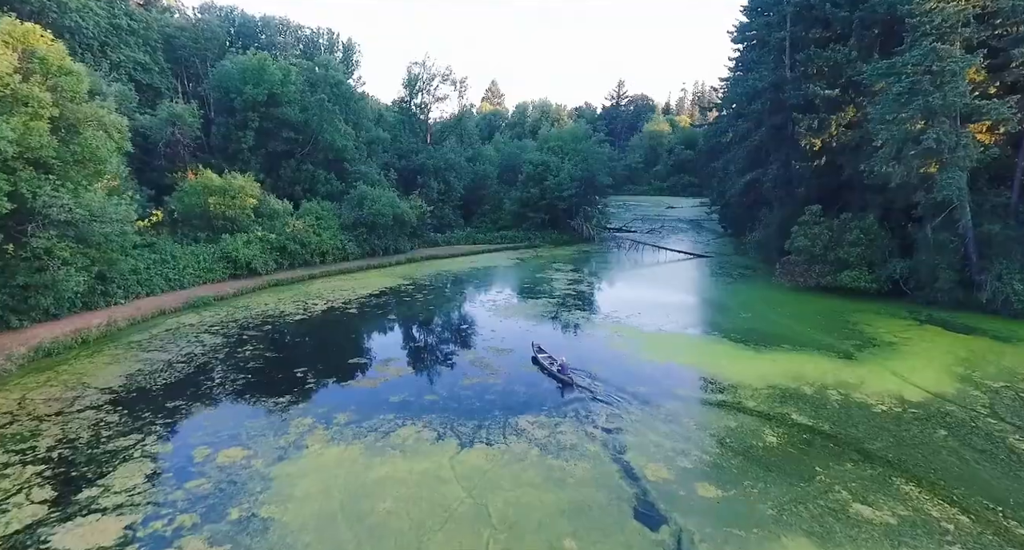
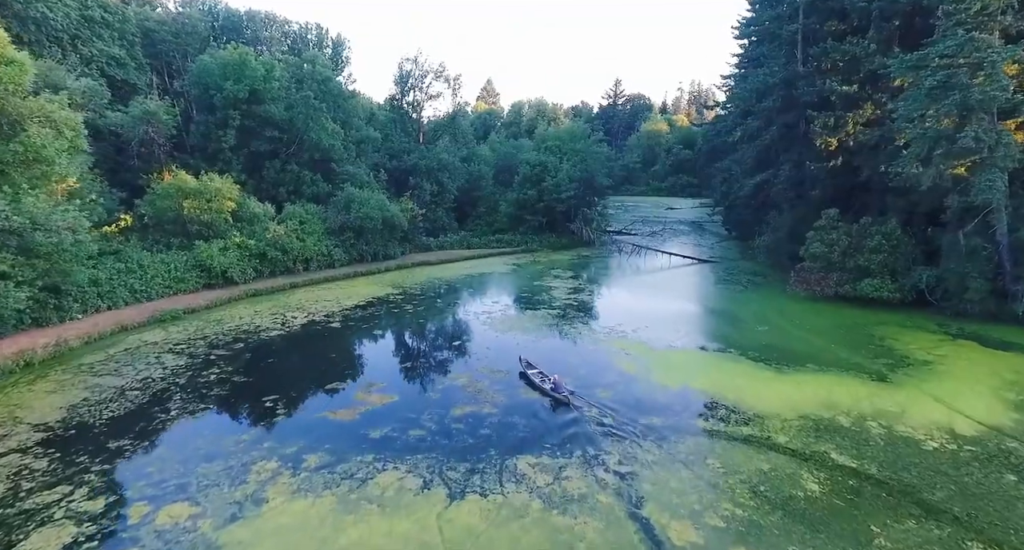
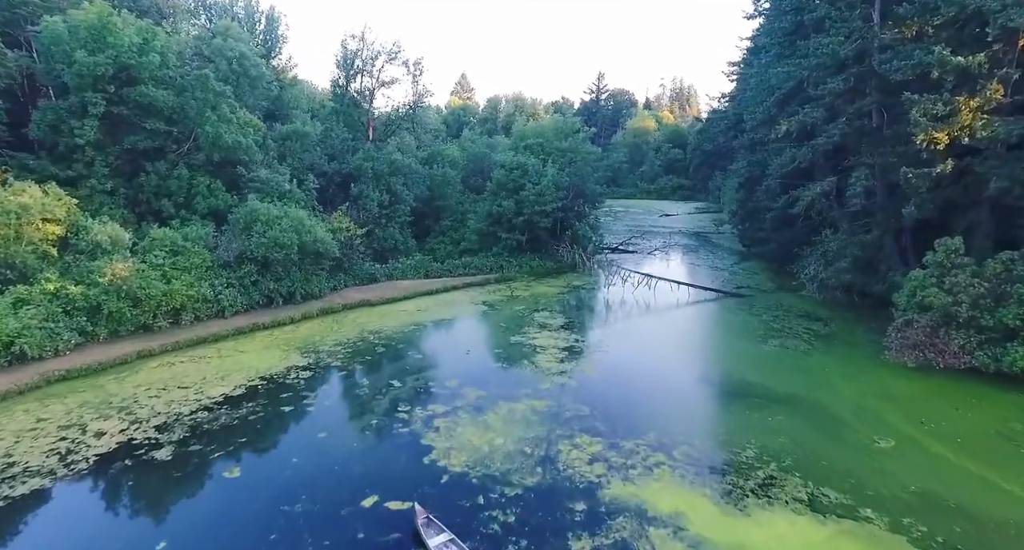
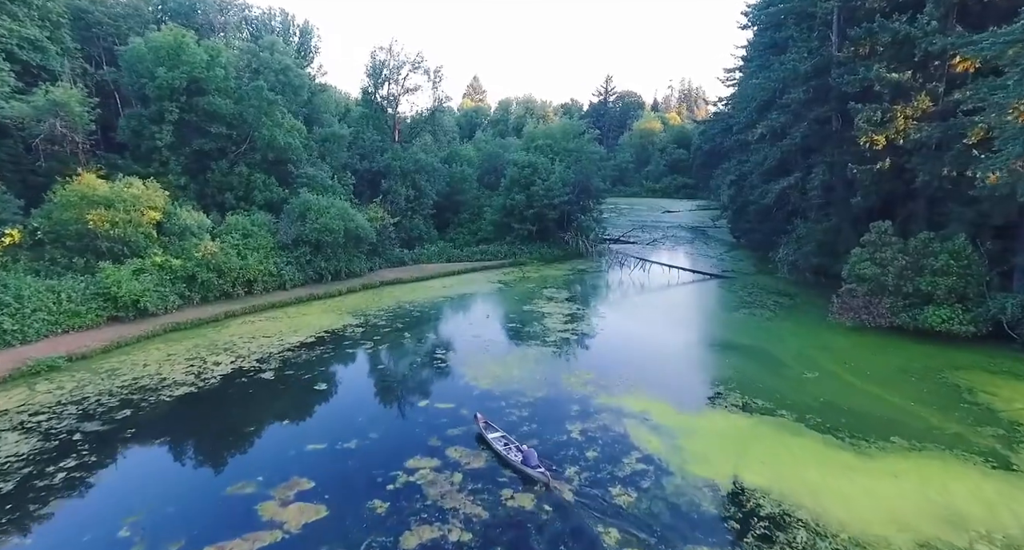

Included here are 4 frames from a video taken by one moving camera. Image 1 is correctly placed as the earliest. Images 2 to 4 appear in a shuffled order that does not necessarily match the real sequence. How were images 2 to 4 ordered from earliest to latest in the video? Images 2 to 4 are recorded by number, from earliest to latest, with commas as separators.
2, 4, 3
